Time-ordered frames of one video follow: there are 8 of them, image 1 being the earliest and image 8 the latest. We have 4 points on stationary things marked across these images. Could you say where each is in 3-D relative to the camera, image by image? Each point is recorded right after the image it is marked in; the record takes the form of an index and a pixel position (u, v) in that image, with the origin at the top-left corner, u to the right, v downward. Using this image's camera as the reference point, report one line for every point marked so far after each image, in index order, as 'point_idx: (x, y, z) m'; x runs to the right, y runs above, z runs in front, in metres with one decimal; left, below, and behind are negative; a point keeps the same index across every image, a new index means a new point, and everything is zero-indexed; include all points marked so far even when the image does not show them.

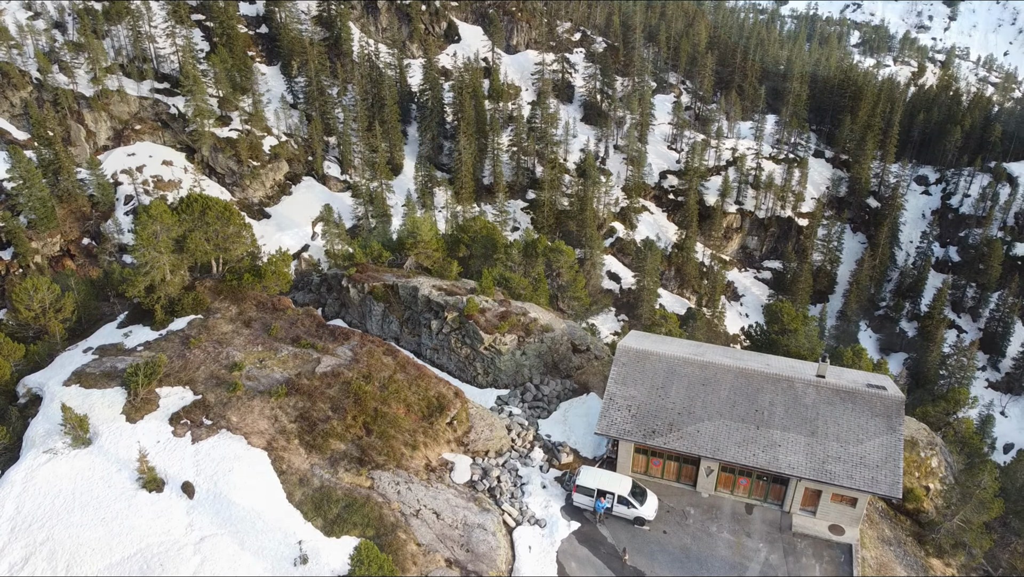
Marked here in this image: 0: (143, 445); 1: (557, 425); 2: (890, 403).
0: (-7.2, -3.1, +15.6) m
1: (+1.1, -3.3, +19.2) m
2: (+8.0, -2.5, +16.8) m
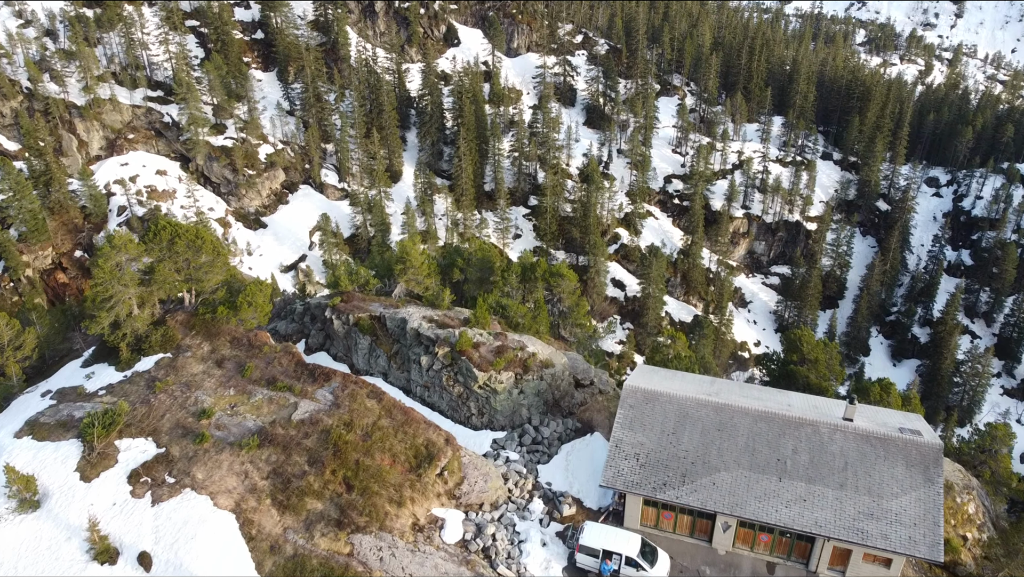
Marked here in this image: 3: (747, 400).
0: (-7.3, -3.9, +14.0) m
1: (+1.0, -4.0, +17.6) m
2: (+7.9, -3.2, +15.2) m
3: (+5.0, -2.4, +17.2) m
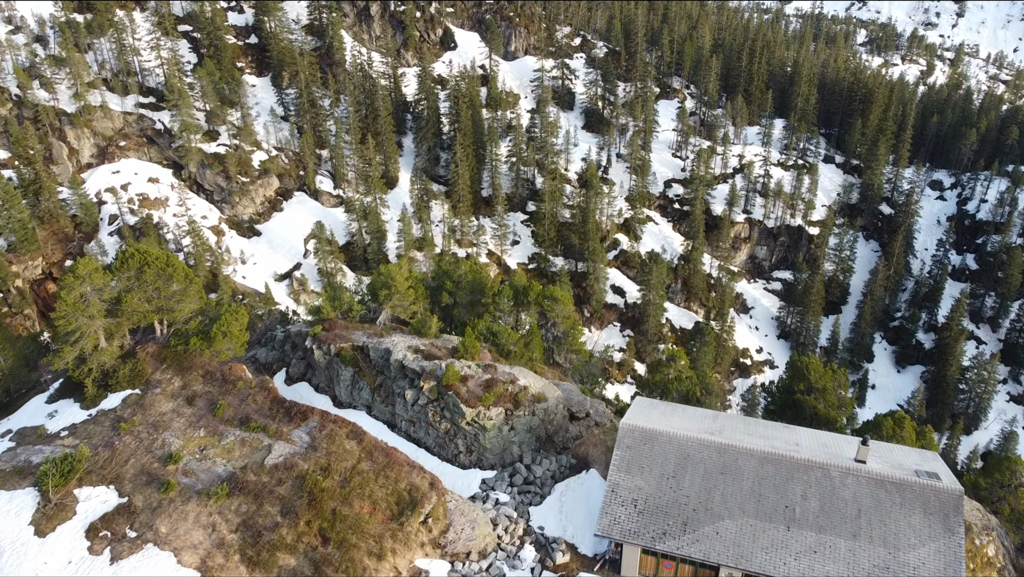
0: (-7.5, -4.6, +13.0) m
1: (+0.8, -4.7, +16.5) m
2: (+7.7, -3.8, +14.1) m
3: (+4.8, -3.1, +16.1) m
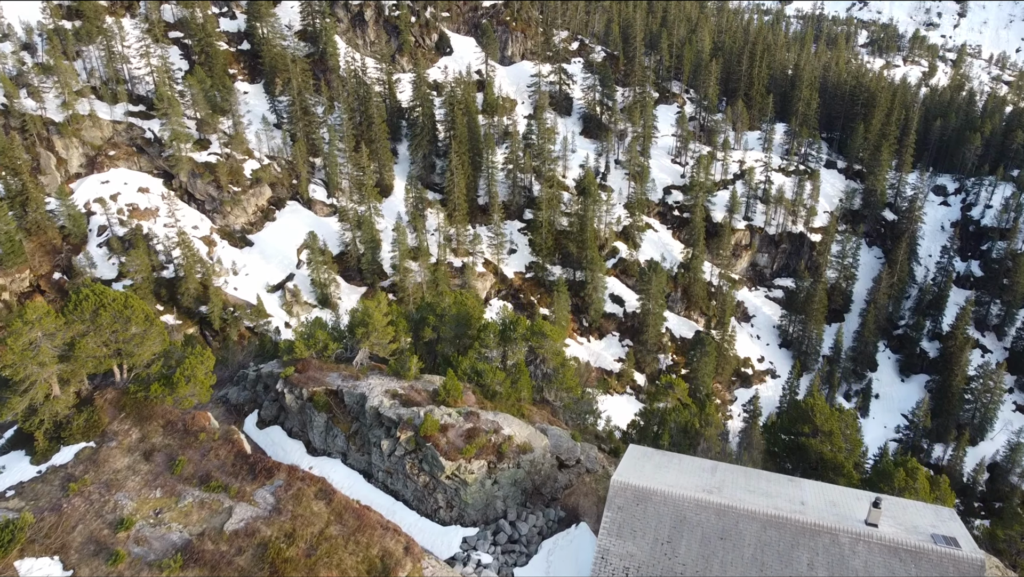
0: (-7.8, -5.4, +11.8) m
1: (+0.5, -5.5, +15.3) m
2: (+7.3, -4.6, +12.9) m
3: (+4.5, -3.9, +14.9) m
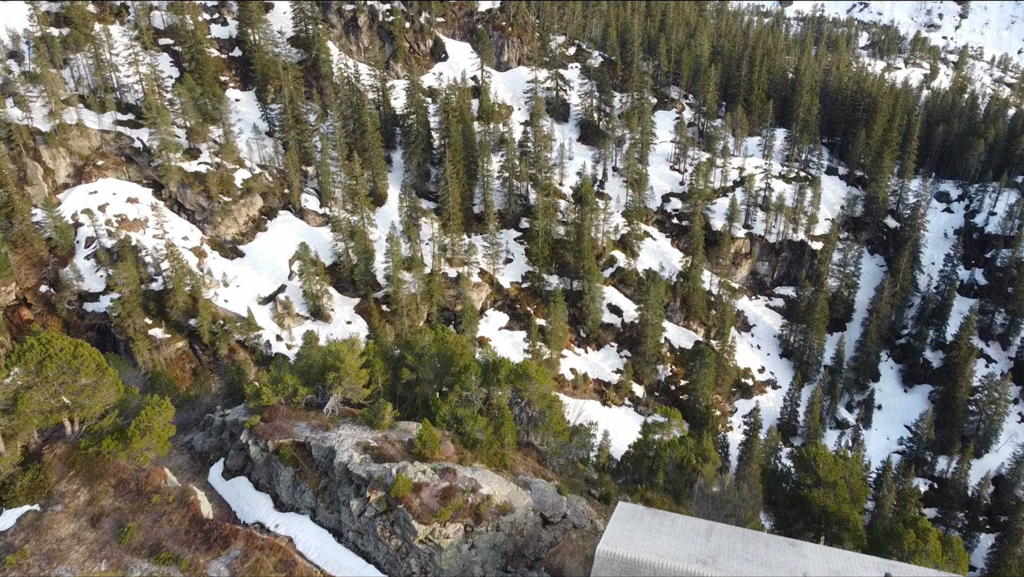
0: (-8.2, -6.4, +10.6) m
1: (+0.1, -6.4, +14.2) m
2: (+6.9, -5.5, +11.7) m
3: (+4.1, -4.8, +13.7) m
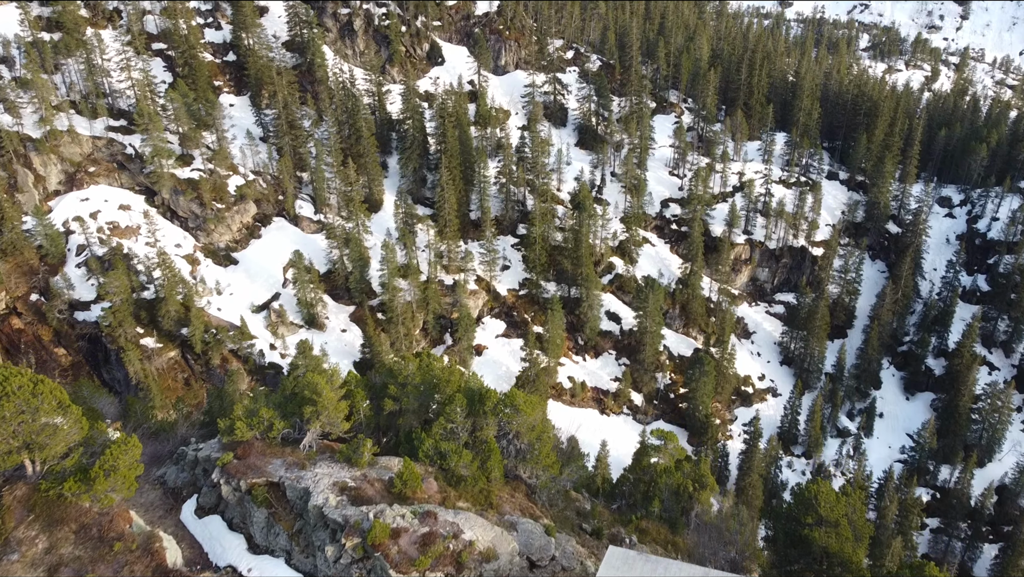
0: (-8.5, -7.0, +9.8) m
1: (-0.2, -7.0, +13.3) m
2: (+6.7, -6.1, +10.9) m
3: (+3.8, -5.4, +12.9) m
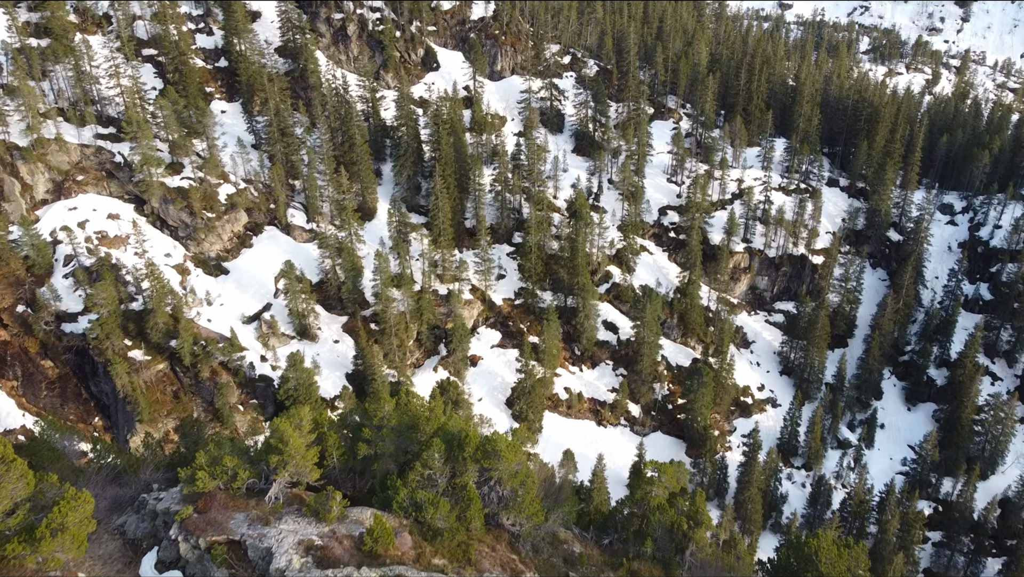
0: (-8.9, -7.8, +8.7) m
1: (-0.5, -7.8, +12.3) m
2: (+6.3, -6.8, +9.8) m
3: (+3.4, -6.2, +11.8) m
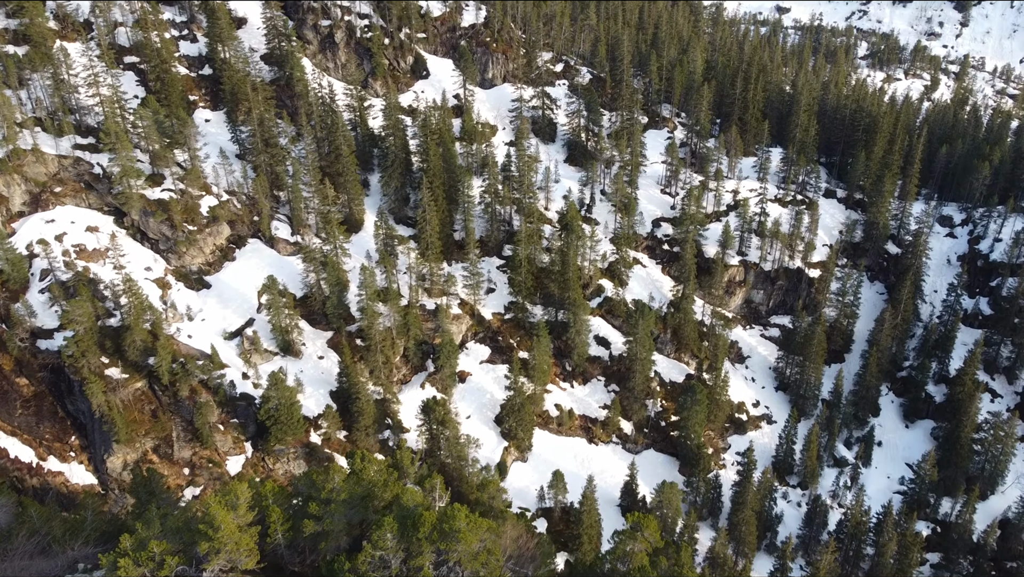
0: (-9.7, -8.9, +7.2) m
1: (-1.3, -9.0, +10.8) m
2: (+5.5, -8.0, +8.3) m
3: (+2.7, -7.3, +10.3) m
